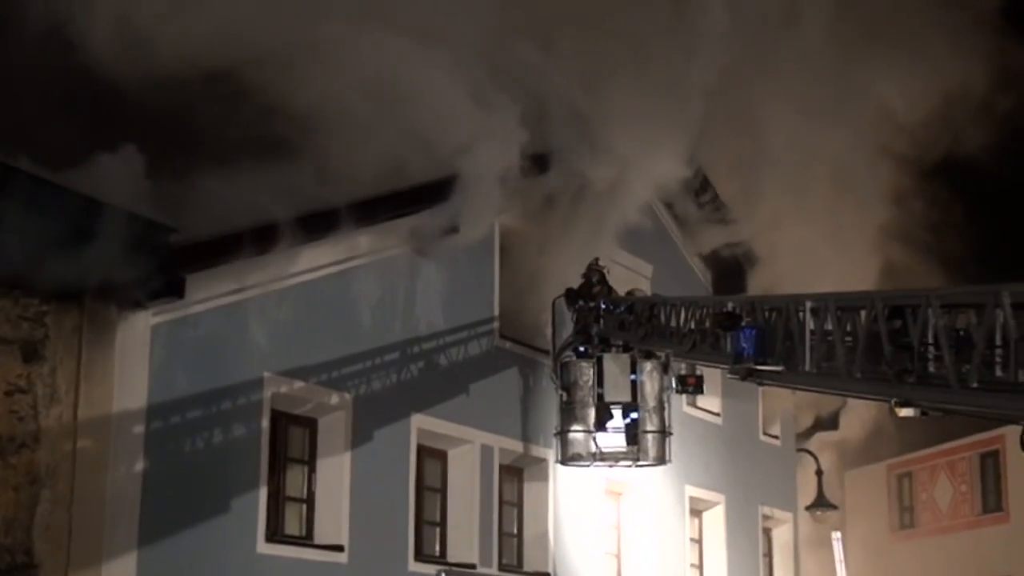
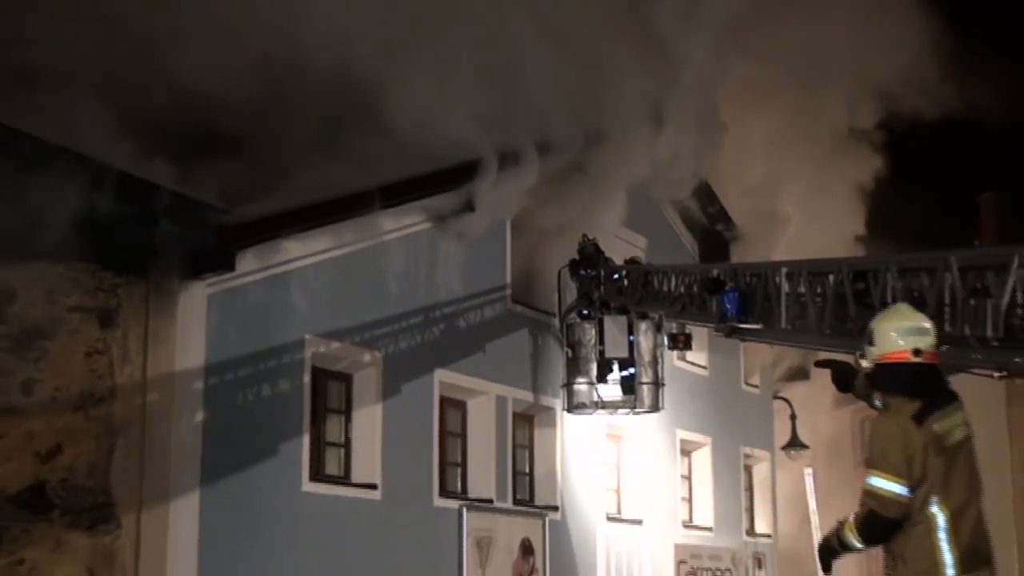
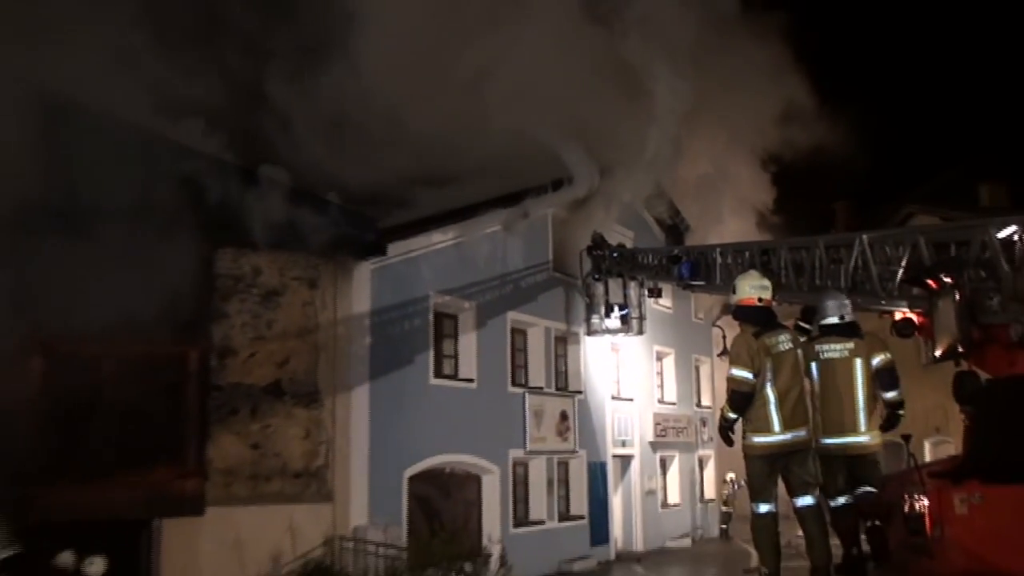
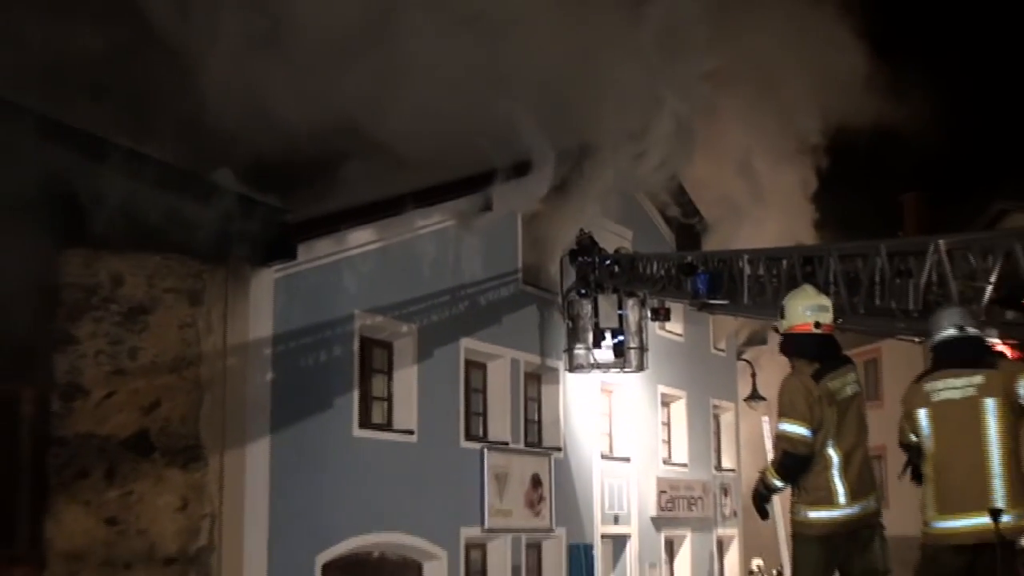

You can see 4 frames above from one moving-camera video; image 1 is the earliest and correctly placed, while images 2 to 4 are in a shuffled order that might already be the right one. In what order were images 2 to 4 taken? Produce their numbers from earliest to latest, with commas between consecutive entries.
2, 4, 3
